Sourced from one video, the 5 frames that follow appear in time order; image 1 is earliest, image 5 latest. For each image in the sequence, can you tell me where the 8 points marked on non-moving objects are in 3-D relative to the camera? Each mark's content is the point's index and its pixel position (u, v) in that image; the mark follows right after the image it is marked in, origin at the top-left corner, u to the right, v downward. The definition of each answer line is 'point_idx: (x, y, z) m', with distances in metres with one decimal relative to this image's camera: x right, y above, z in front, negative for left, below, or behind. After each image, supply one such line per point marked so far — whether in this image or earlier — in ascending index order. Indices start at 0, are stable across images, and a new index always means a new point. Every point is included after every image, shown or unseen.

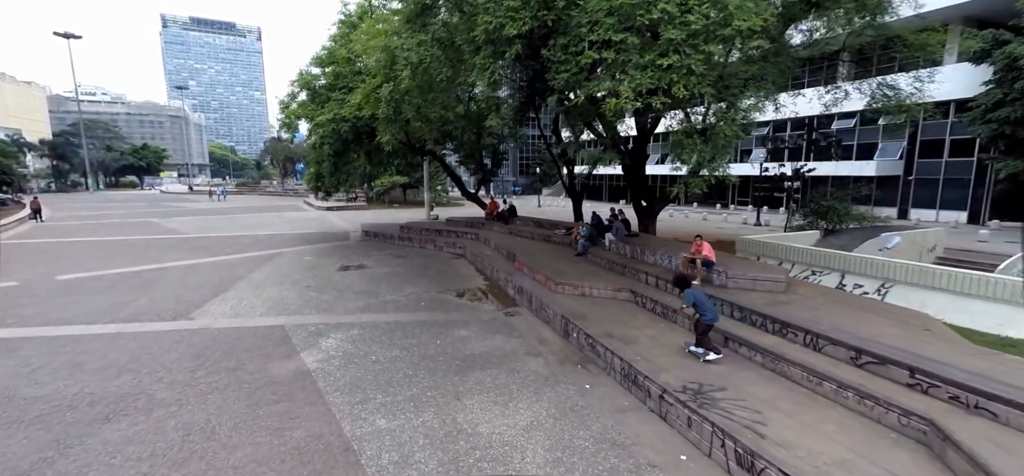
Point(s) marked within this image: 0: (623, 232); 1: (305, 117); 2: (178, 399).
0: (+2.8, +0.2, +11.8) m
1: (-7.4, +4.3, +16.7) m
2: (-4.2, -2.0, +5.9) m
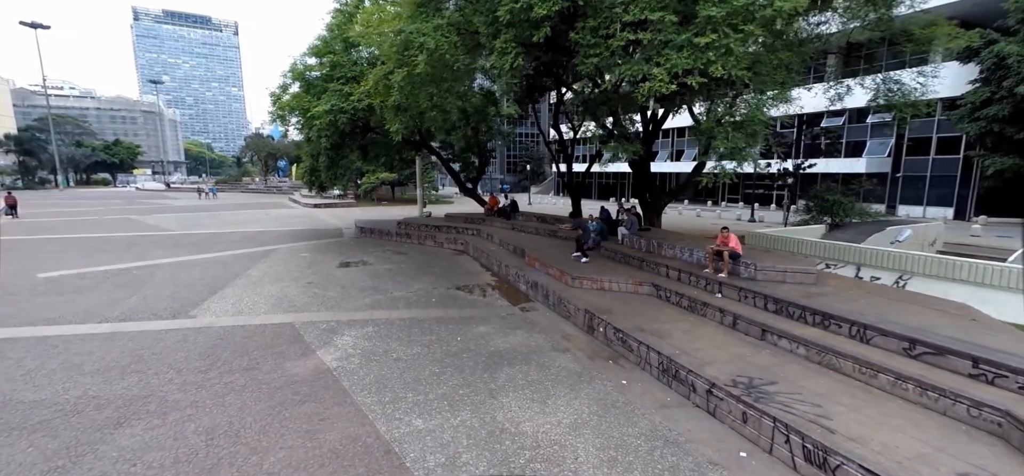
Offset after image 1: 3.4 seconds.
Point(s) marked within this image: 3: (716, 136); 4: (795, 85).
0: (+3.1, +0.3, +11.6) m
1: (-7.4, +4.5, +16.2) m
2: (-3.7, -1.9, +5.5) m
3: (+4.2, +2.0, +9.2) m
4: (+6.5, +3.4, +10.4) m
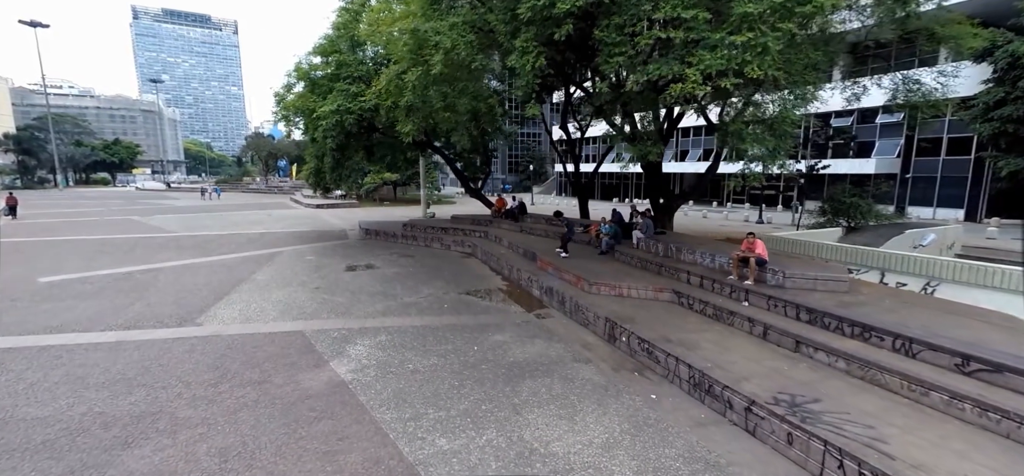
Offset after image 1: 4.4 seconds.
0: (+3.4, +0.2, +11.4) m
1: (-7.1, +4.4, +15.9) m
2: (-3.4, -2.0, +5.2) m
3: (+4.5, +1.9, +9.0) m
4: (+6.8, +3.3, +10.1) m
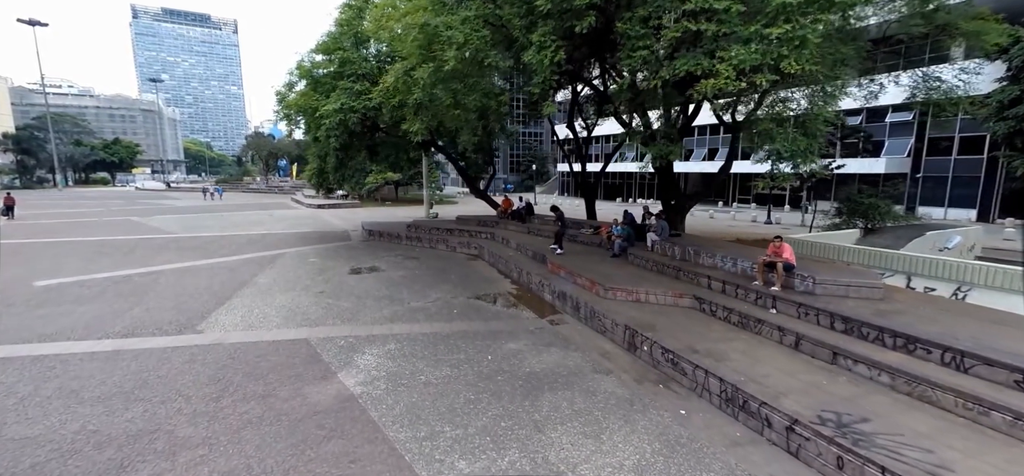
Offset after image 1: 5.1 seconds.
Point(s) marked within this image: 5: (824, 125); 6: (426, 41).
0: (+3.6, +0.2, +11.0) m
1: (-6.8, +4.3, +15.5) m
2: (-3.2, -2.1, +4.9) m
3: (+4.8, +1.9, +8.6) m
4: (+7.0, +3.3, +9.8) m
5: (+6.1, +2.2, +9.1) m
6: (-2.0, +4.2, +10.1) m
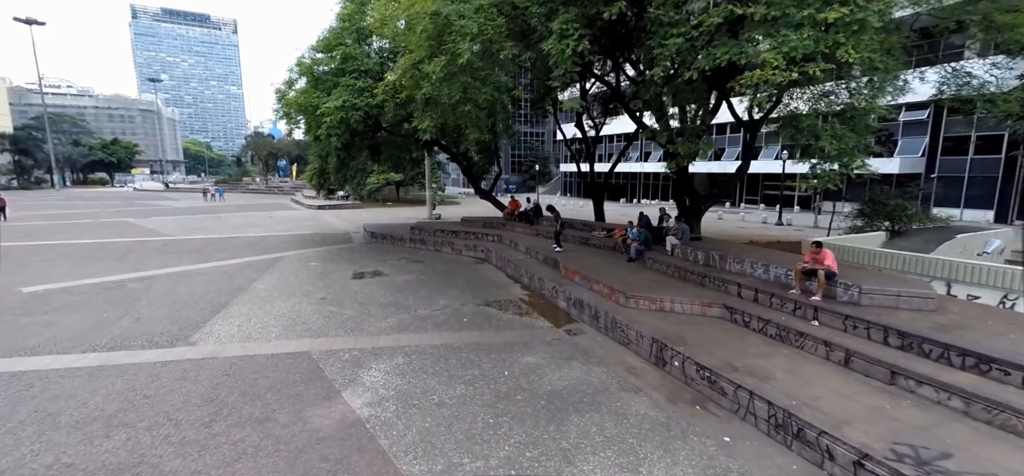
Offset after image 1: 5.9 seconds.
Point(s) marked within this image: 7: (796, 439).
0: (+3.9, +0.1, +10.5) m
1: (-6.6, +4.2, +15.0) m
2: (-2.9, -2.2, +4.3) m
3: (+5.0, +1.8, +8.1) m
4: (+7.3, +3.2, +9.2) m
5: (+6.3, +2.1, +8.5) m
6: (-1.7, +4.1, +9.6) m
7: (+2.8, -2.0, +4.6) m
